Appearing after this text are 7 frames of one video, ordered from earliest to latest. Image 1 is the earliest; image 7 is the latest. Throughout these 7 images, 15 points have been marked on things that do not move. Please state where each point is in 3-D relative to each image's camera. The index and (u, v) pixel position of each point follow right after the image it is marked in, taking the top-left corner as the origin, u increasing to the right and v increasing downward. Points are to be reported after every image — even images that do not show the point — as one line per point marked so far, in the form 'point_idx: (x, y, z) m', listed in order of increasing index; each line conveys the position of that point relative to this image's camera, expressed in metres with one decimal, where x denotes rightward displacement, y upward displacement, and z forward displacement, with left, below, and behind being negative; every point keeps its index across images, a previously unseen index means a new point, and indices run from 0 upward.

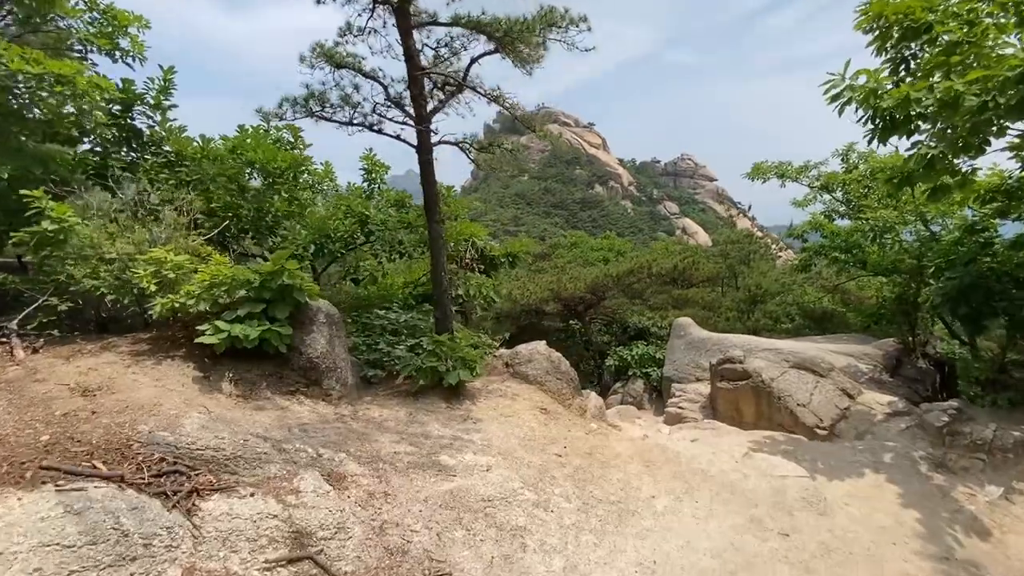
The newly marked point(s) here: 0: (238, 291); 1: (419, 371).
0: (-2.0, 0.0, +4.1) m
1: (-0.8, -0.8, +5.0) m
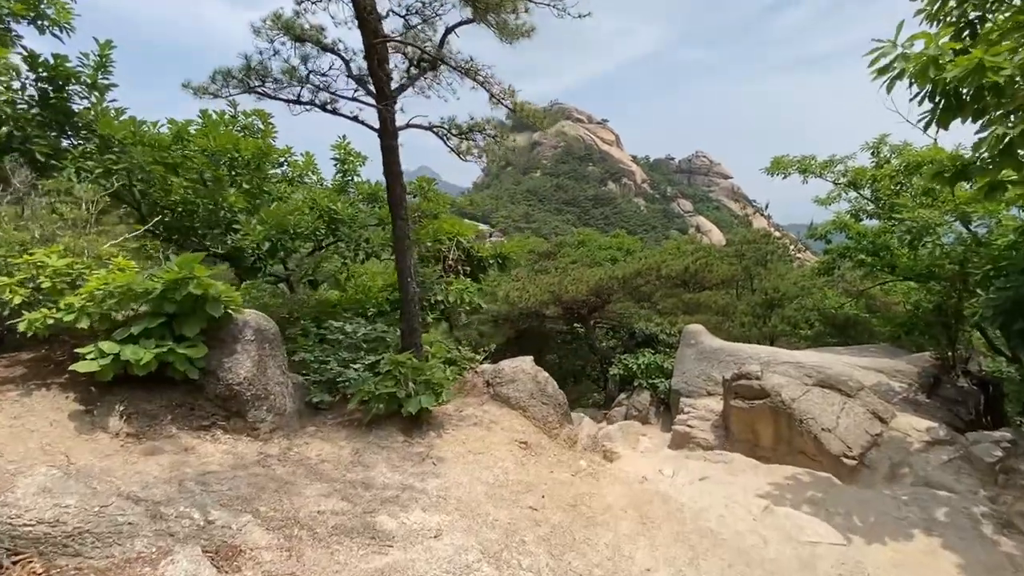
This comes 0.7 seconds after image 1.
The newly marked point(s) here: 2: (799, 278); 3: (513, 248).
0: (-2.3, -0.1, +3.3) m
1: (-1.1, -0.8, +4.2) m
2: (+7.2, +0.2, +14.0) m
3: (0.0, +0.5, +6.9) m
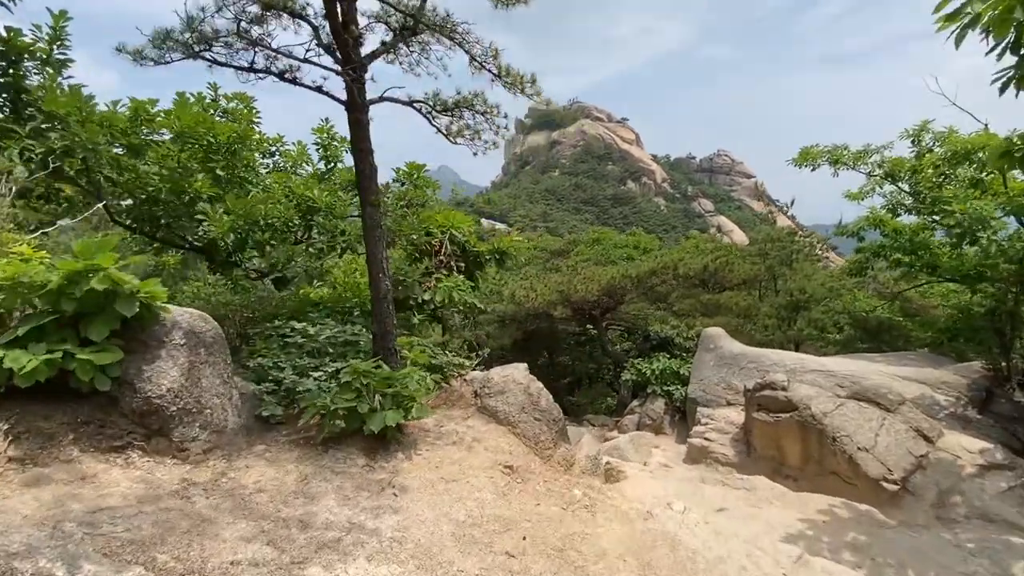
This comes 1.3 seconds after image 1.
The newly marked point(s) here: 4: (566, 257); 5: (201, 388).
0: (-2.4, -0.1, +2.8) m
1: (-1.2, -0.8, +3.6) m
2: (+7.4, +0.2, +13.1) m
3: (0.0, +0.5, +6.3) m
4: (+1.5, +0.9, +15.3) m
5: (-1.8, -0.6, +3.3) m
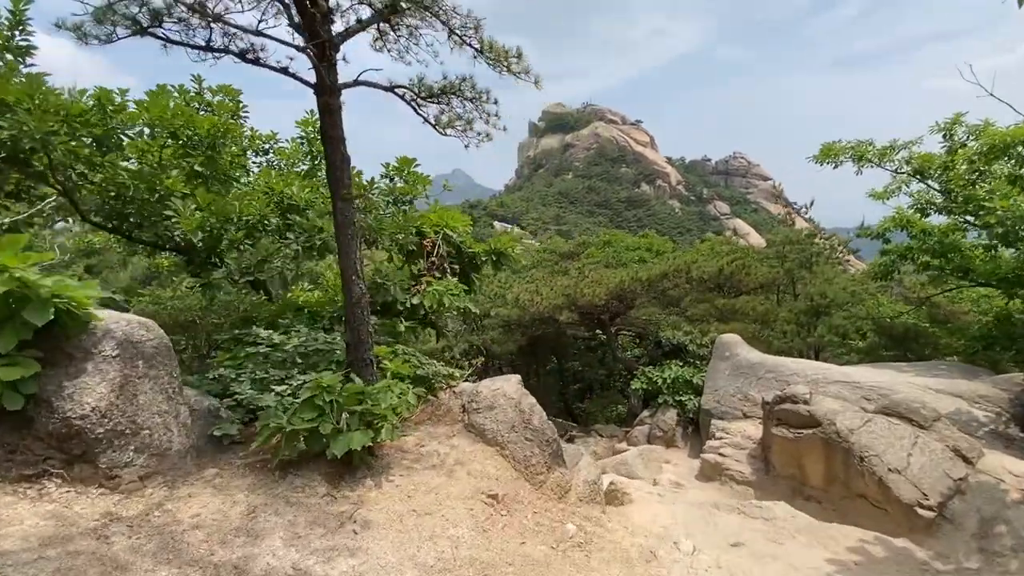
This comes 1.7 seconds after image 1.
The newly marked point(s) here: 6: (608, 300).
0: (-2.5, -0.1, +2.4) m
1: (-1.3, -0.8, +3.2) m
2: (+7.6, +0.1, +12.5) m
3: (0.0, +0.5, +5.8) m
4: (+1.7, +0.8, +14.8) m
5: (-1.9, -0.6, +2.9) m
6: (+2.0, -0.3, +11.4) m
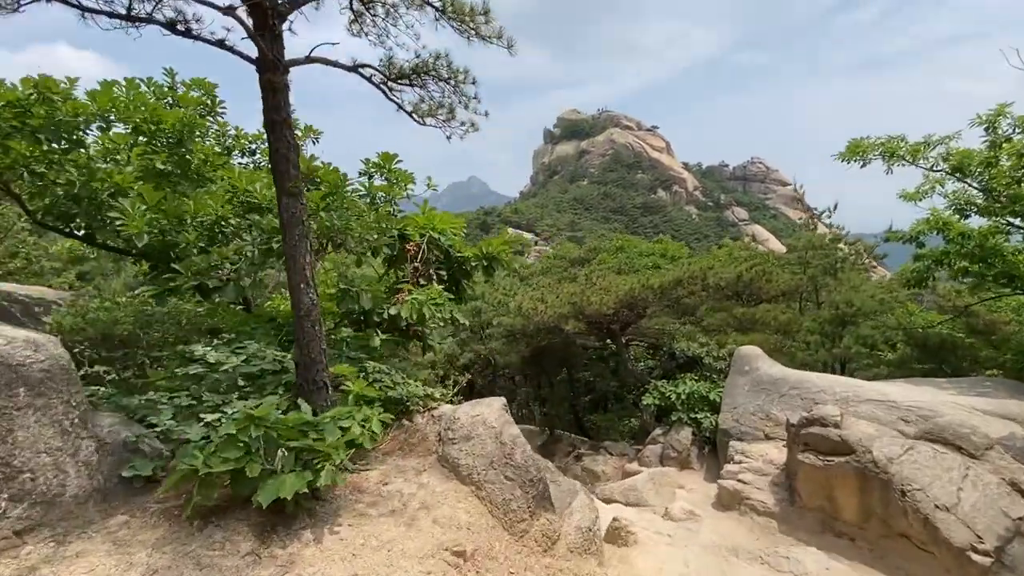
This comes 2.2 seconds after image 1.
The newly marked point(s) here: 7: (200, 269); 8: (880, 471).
0: (-2.7, -0.1, +1.9) m
1: (-1.4, -0.9, +2.6) m
2: (+7.7, 0.0, +11.7) m
3: (-0.1, +0.4, +5.3) m
4: (+1.9, +0.6, +14.2) m
5: (-2.1, -0.7, +2.3) m
6: (+2.1, -0.4, +10.8) m
7: (-2.4, +0.1, +4.4) m
8: (+3.3, -1.6, +5.0) m
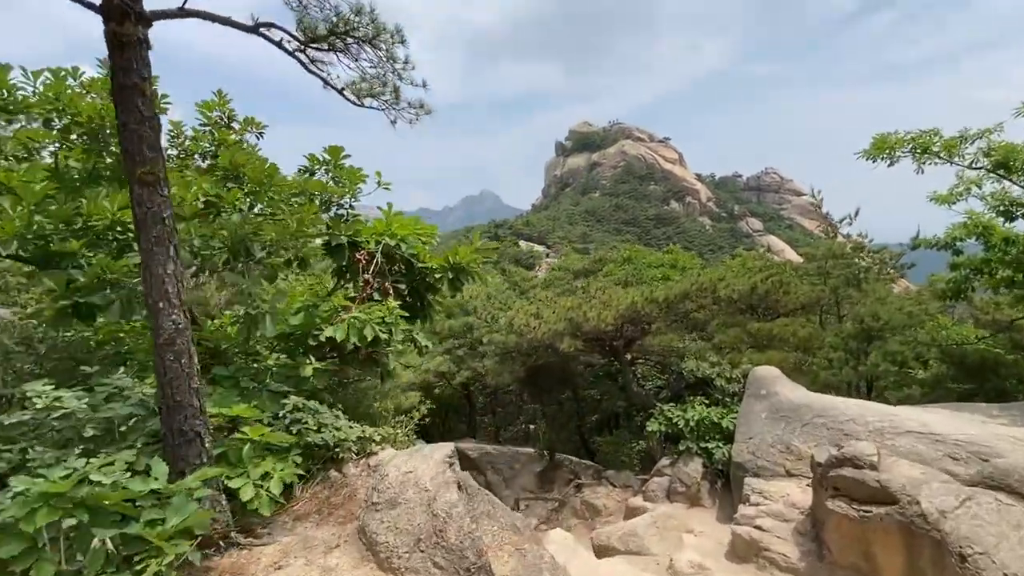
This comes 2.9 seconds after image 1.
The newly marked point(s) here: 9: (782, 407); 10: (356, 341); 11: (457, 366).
0: (-3.0, -0.2, +1.1) m
1: (-1.7, -1.0, +1.8) m
2: (+7.6, -0.3, +10.7) m
3: (-0.3, +0.3, +4.5) m
4: (+1.8, +0.2, +13.3) m
5: (-2.4, -0.7, +1.5) m
6: (+2.0, -0.7, +9.9) m
7: (-2.7, 0.0, +3.6) m
8: (+3.1, -1.7, +4.0) m
9: (+3.3, -1.4, +6.7) m
10: (-1.1, -0.4, +3.8) m
11: (-1.1, -1.6, +11.3) m
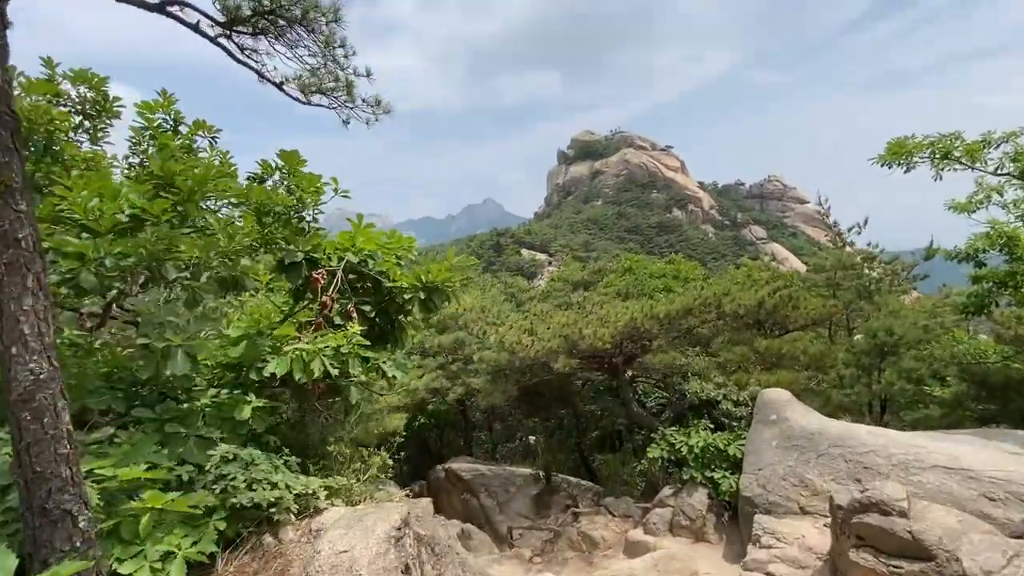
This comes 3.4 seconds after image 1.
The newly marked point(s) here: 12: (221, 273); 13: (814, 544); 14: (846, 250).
0: (-3.2, -0.3, +0.6) m
1: (-1.9, -1.1, +1.3) m
2: (+7.5, -0.5, +10.1) m
3: (-0.5, +0.1, +3.9) m
4: (+1.7, 0.0, +12.8) m
5: (-2.6, -0.9, +1.0) m
6: (+1.8, -0.9, +9.4) m
7: (-2.8, -0.1, +3.1) m
8: (+2.9, -1.9, +3.5) m
9: (+3.1, -1.6, +6.1) m
10: (-1.3, -0.5, +3.3) m
11: (-1.2, -1.9, +10.8) m
12: (-1.6, +0.1, +3.6) m
13: (+2.8, -2.3, +5.1) m
14: (+6.9, +0.8, +11.4) m
